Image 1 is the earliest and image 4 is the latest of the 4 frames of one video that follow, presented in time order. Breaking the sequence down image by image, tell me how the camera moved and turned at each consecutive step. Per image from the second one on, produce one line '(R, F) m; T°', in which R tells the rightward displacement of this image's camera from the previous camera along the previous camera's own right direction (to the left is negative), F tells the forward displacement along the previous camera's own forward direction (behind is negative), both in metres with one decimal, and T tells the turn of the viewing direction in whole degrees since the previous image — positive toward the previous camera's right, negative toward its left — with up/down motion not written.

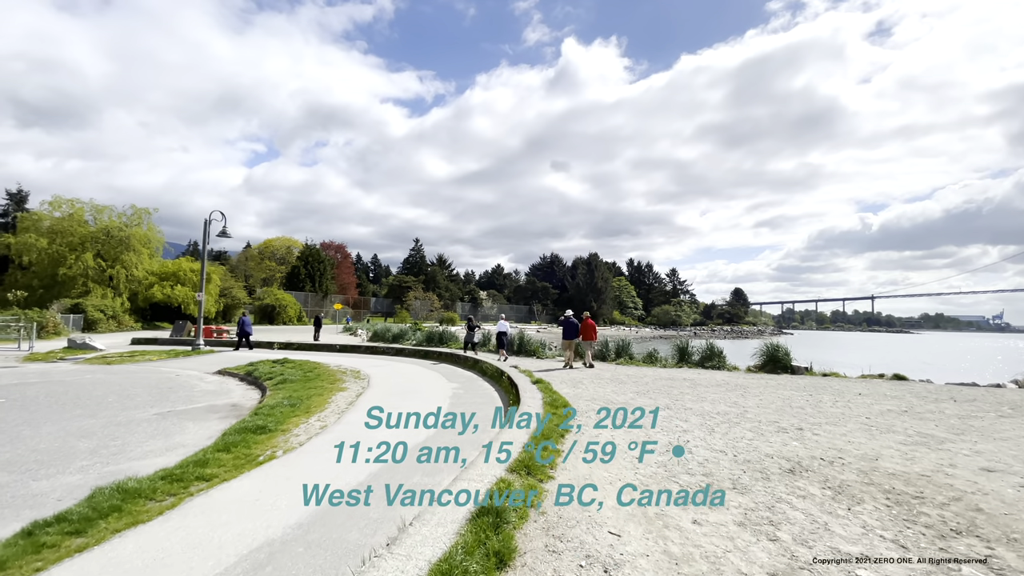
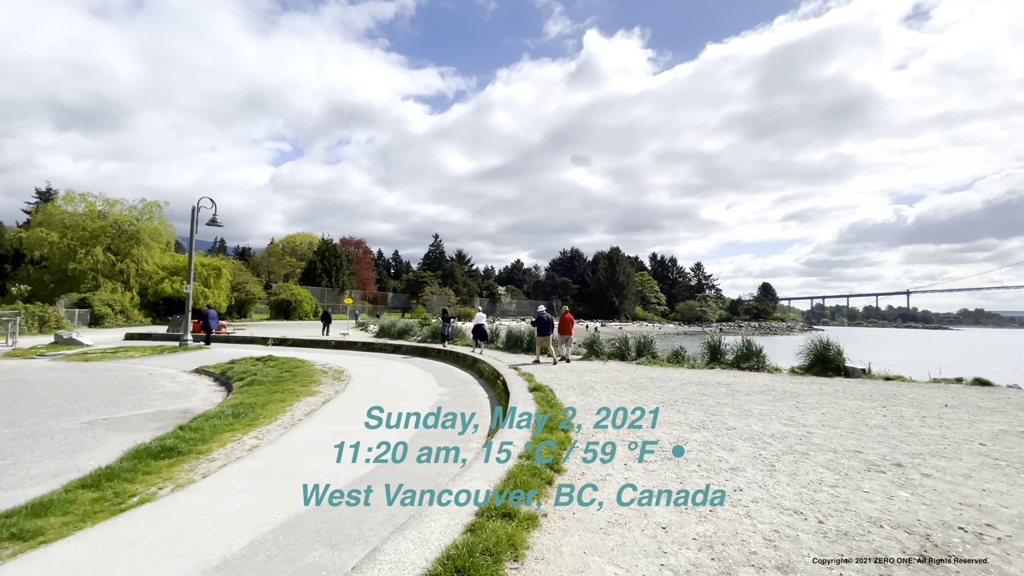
(+0.5, +1.9) m; -3°
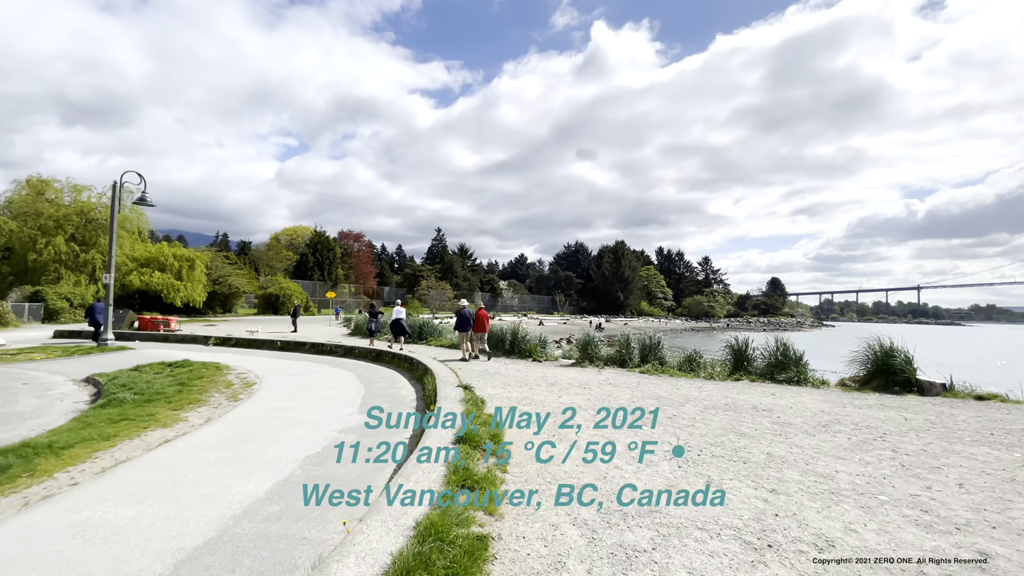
(+0.9, +3.1) m; -1°
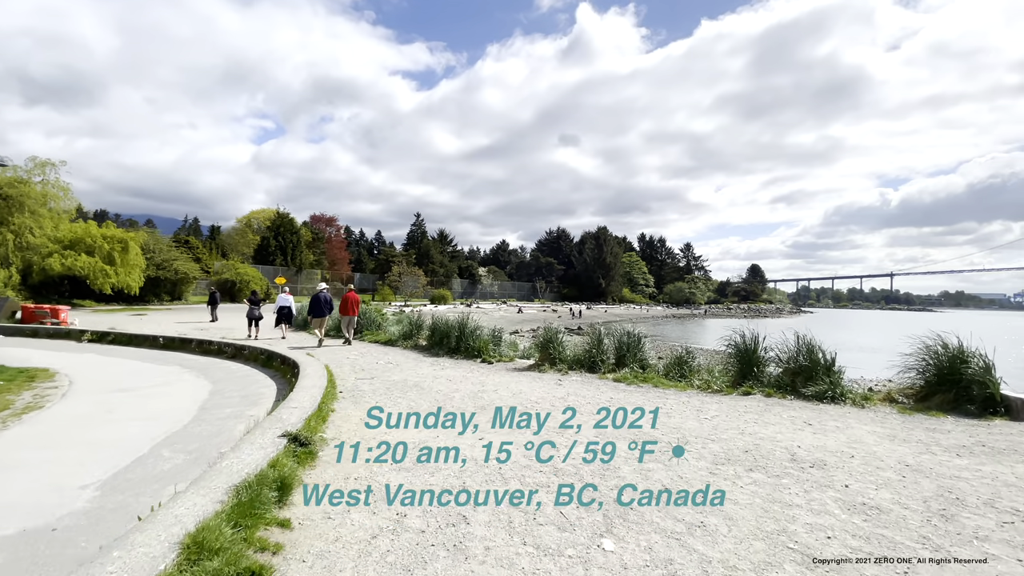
(+1.0, +3.1) m; +2°
